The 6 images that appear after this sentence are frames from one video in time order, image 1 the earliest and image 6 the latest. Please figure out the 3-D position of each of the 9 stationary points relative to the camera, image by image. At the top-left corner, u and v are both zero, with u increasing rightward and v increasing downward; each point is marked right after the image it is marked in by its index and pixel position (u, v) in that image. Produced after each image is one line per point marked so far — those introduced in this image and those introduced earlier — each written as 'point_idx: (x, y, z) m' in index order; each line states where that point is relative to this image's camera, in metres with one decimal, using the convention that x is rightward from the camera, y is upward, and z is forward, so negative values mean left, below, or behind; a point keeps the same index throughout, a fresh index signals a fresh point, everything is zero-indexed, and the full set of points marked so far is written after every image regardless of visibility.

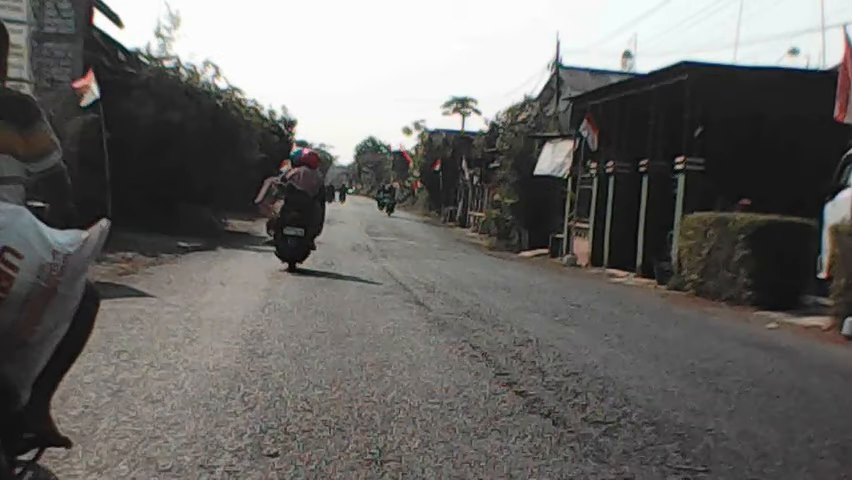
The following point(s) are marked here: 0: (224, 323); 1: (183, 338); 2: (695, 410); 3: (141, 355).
0: (-2.0, -0.8, +9.3) m
1: (-2.1, -0.8, +8.3) m
2: (+1.8, -1.2, +6.5) m
3: (-2.2, -0.9, +7.2) m
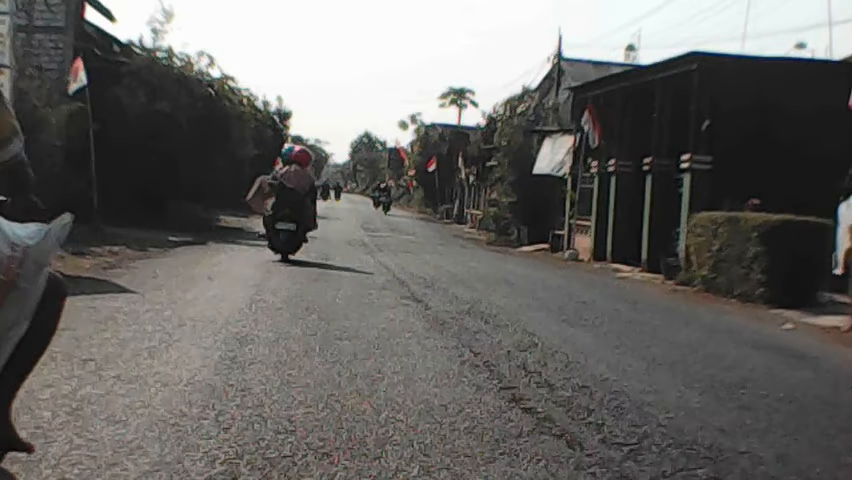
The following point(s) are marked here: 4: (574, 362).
0: (-2.0, -0.8, +8.6) m
1: (-2.1, -0.8, +7.6) m
2: (+1.8, -1.2, +5.9) m
3: (-2.2, -0.8, +6.5) m
4: (+1.3, -1.1, +8.2) m
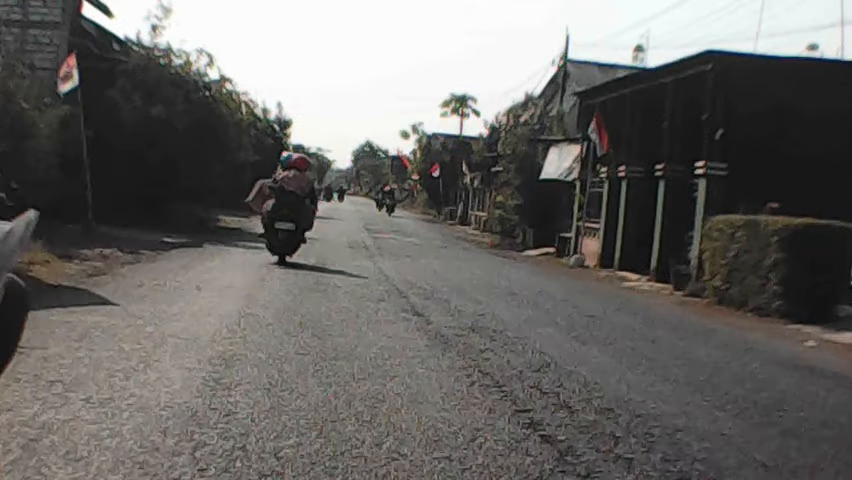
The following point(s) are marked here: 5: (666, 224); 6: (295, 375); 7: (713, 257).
0: (-2.0, -0.8, +7.9) m
1: (-2.1, -0.9, +6.9) m
2: (+1.9, -1.2, +5.2) m
3: (-2.1, -0.9, +5.9) m
4: (+1.3, -1.1, +7.5) m
5: (+5.0, +0.3, +19.8) m
6: (-0.9, -1.0, +6.7) m
7: (+4.8, -0.3, +16.0) m
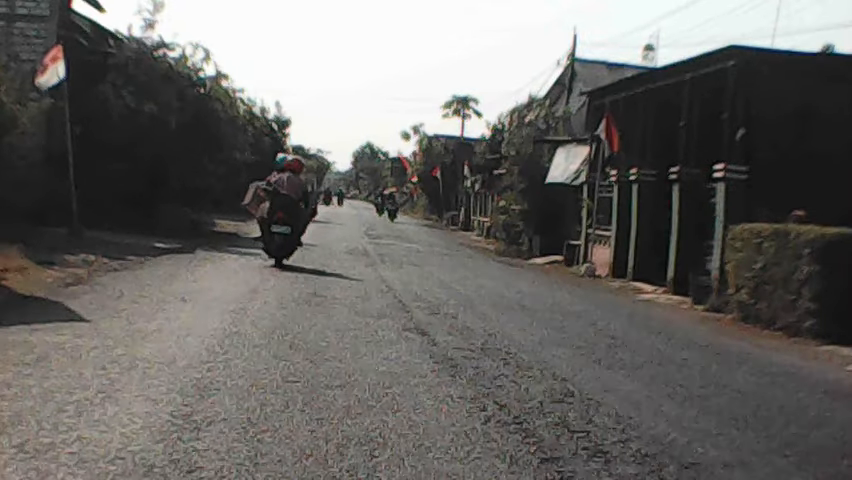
0: (-1.9, -0.9, +6.9) m
1: (-2.0, -0.9, +5.9) m
2: (+1.9, -1.3, +4.2) m
3: (-2.1, -0.9, +4.9) m
4: (+1.4, -1.2, +6.5) m
5: (+5.1, +0.2, +18.8) m
6: (-0.9, -1.0, +5.7) m
7: (+4.9, -0.4, +15.0) m
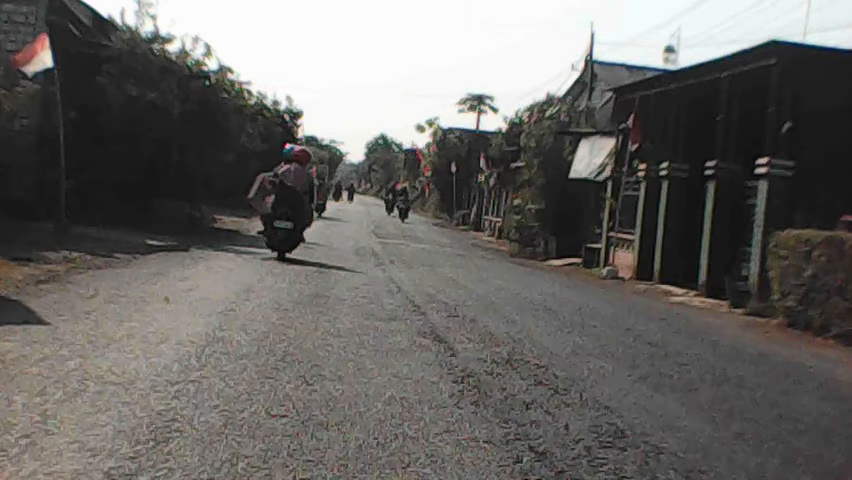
0: (-1.8, -0.9, +5.6) m
1: (-1.9, -0.9, +4.6) m
2: (+2.0, -1.4, +2.8) m
3: (-2.0, -0.9, +3.5) m
4: (+1.5, -1.3, +5.1) m
5: (+5.3, +0.2, +17.4) m
6: (-0.8, -1.0, +4.4) m
7: (+5.1, -0.5, +13.6) m
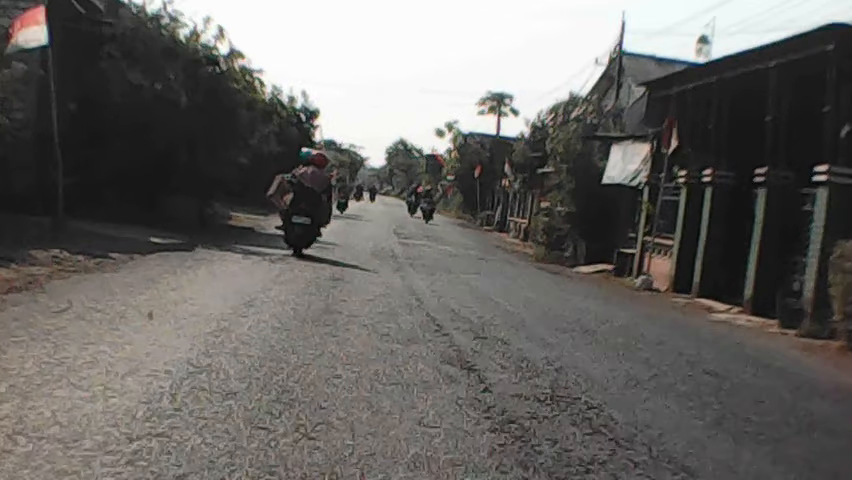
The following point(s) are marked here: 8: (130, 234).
0: (-1.6, -0.9, +4.3) m
1: (-1.8, -0.9, +3.2) m
2: (+2.1, -1.5, +1.4) m
3: (-1.9, -1.0, +2.2) m
4: (+1.6, -1.3, +3.7) m
5: (+5.7, -0.1, +15.9) m
6: (-0.6, -1.1, +3.0) m
7: (+5.4, -0.7, +12.1) m
8: (-5.5, +0.1, +17.4) m
